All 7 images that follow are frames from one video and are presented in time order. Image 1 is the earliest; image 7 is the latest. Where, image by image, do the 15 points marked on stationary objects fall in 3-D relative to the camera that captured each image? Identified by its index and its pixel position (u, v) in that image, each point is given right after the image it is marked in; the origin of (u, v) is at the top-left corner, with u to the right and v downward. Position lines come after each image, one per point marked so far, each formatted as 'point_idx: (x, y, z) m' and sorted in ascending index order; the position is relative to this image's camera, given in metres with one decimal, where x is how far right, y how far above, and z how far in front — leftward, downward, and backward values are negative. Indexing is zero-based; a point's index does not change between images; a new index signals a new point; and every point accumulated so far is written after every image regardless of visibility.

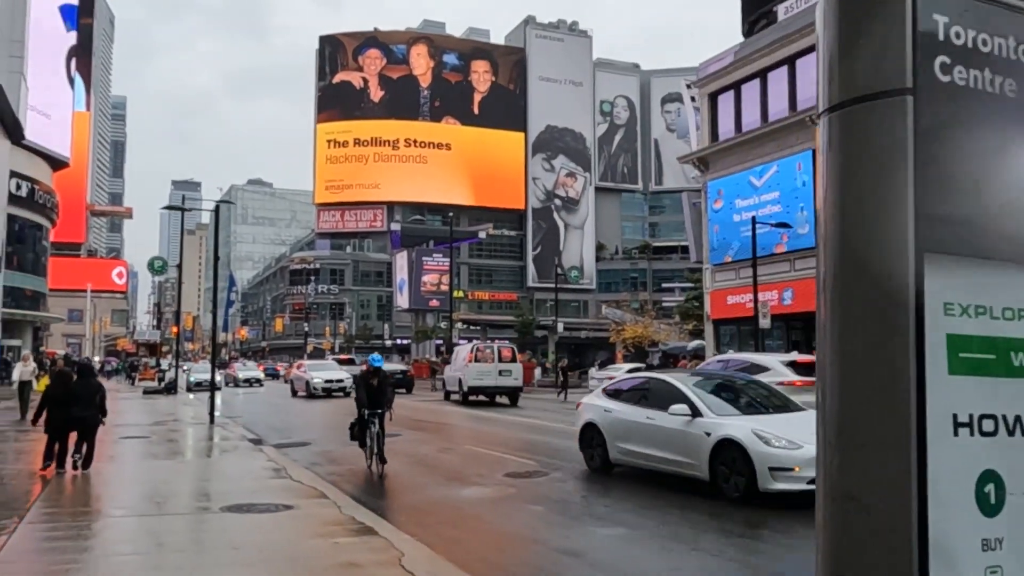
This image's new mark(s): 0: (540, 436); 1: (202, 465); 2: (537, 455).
0: (+0.6, -3.4, +19.8) m
1: (-5.2, -3.0, +14.6) m
2: (+0.4, -3.0, +15.4) m
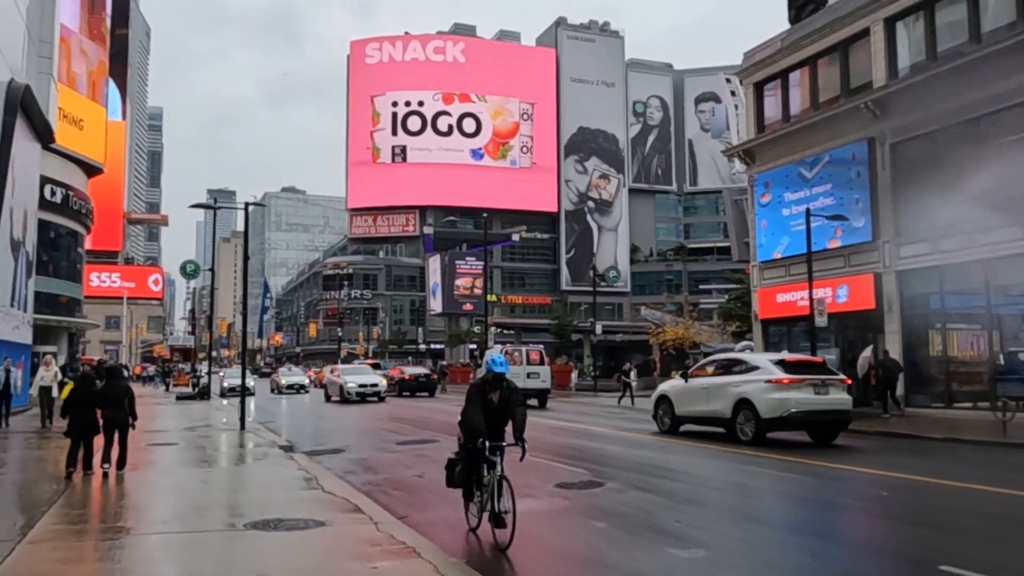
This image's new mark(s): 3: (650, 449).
0: (+1.5, -3.3, +18.7) m
1: (-4.4, -2.9, +13.7) m
2: (+1.2, -2.9, +14.3) m
3: (+2.6, -3.1, +16.6) m
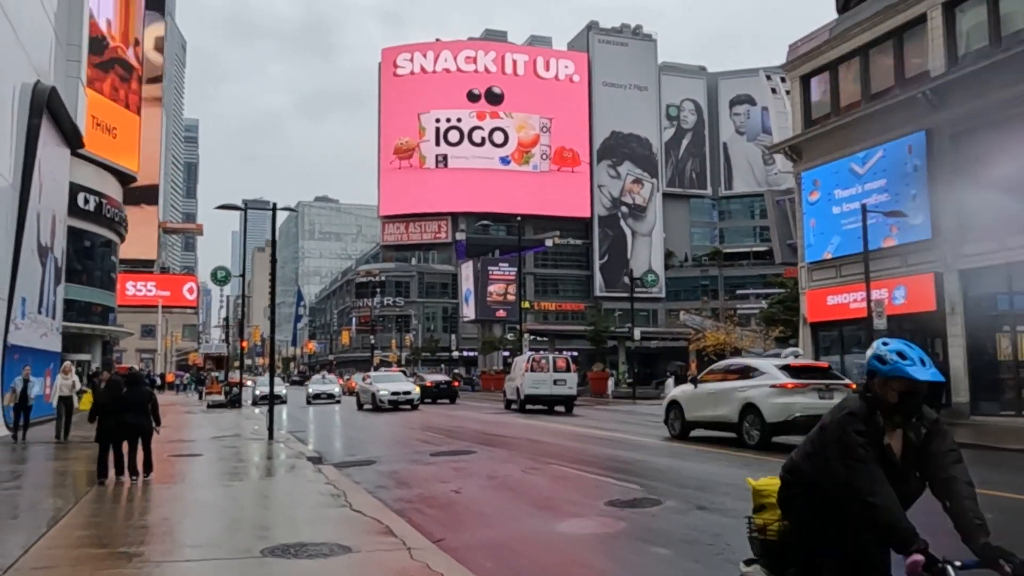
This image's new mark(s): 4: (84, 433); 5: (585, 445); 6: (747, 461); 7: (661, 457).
0: (+2.4, -3.3, +17.6) m
1: (-3.8, -2.9, +12.8) m
2: (+1.9, -2.9, +13.2) m
3: (+3.4, -3.1, +15.4) m
4: (-9.6, -3.2, +19.3) m
5: (+1.6, -3.5, +19.2) m
6: (+4.1, -3.1, +15.6) m
7: (+2.8, -3.2, +16.3) m
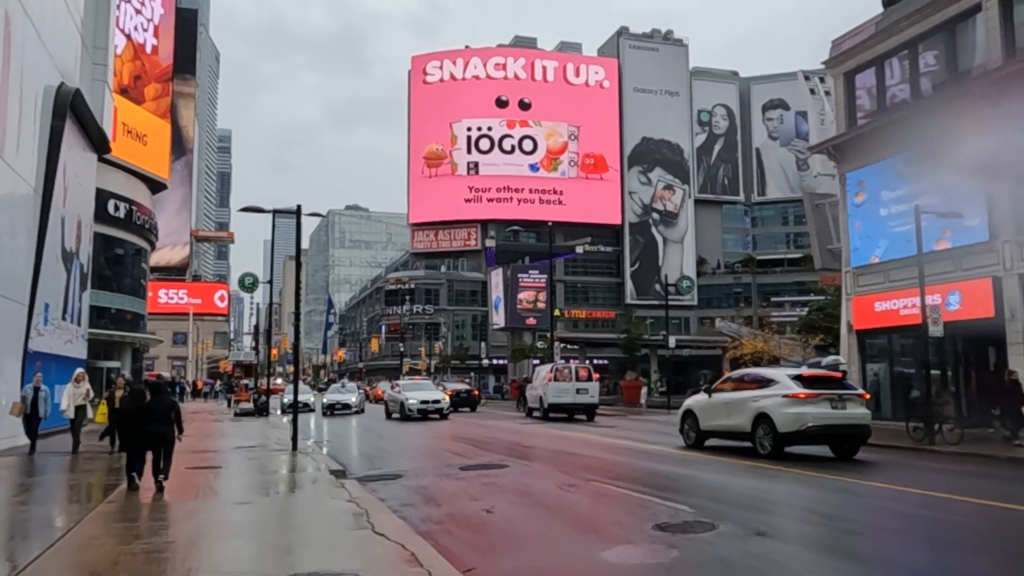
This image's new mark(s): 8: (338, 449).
0: (+3.0, -3.4, +16.6) m
1: (-3.3, -3.0, +12.0) m
2: (+2.4, -2.9, +12.2) m
3: (+4.0, -3.1, +14.4) m
4: (-8.9, -3.3, +18.7) m
5: (+2.3, -3.6, +18.3) m
6: (+4.7, -3.2, +14.5) m
7: (+3.4, -3.3, +15.3) m
8: (-4.0, -3.7, +19.7) m
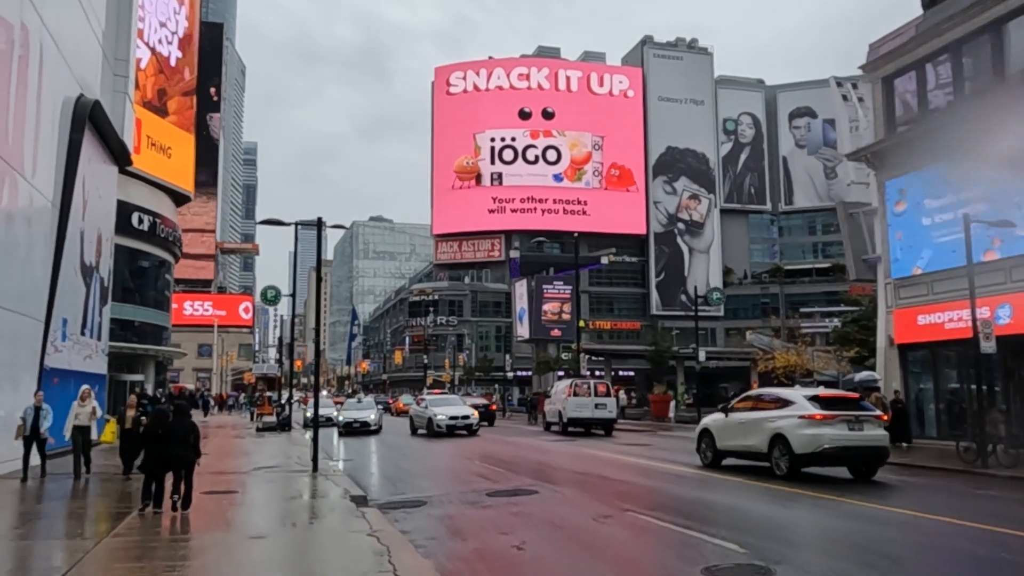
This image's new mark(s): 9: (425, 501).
0: (+3.5, -3.7, +15.7) m
1: (-2.9, -3.2, +11.2) m
2: (+2.8, -3.1, +11.3) m
3: (+4.4, -3.4, +13.4) m
4: (-8.3, -3.7, +18.2) m
5: (+2.9, -3.9, +17.4) m
6: (+5.2, -3.4, +13.6) m
7: (+3.9, -3.5, +14.4) m
8: (-3.3, -4.0, +19.0) m
9: (-1.4, -3.4, +14.1) m
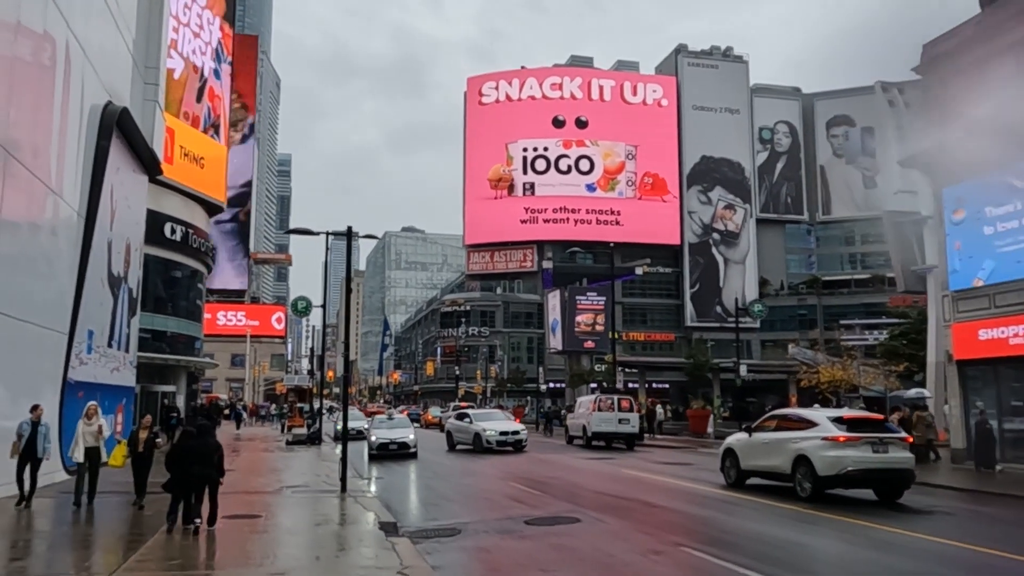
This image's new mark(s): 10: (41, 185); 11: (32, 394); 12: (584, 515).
0: (+4.2, -3.9, +14.5) m
1: (-2.3, -3.4, +10.4) m
2: (+3.3, -3.3, +10.2) m
3: (+5.0, -3.6, +12.3) m
4: (-7.5, -3.9, +17.5) m
5: (+3.6, -4.1, +16.3) m
6: (+5.8, -3.6, +12.4) m
7: (+4.5, -3.7, +13.2) m
8: (-2.6, -4.3, +18.1) m
9: (-0.8, -3.6, +13.1) m
10: (-10.4, +2.3, +19.3) m
11: (-10.5, -2.3, +18.9) m
12: (+1.2, -3.7, +14.0) m
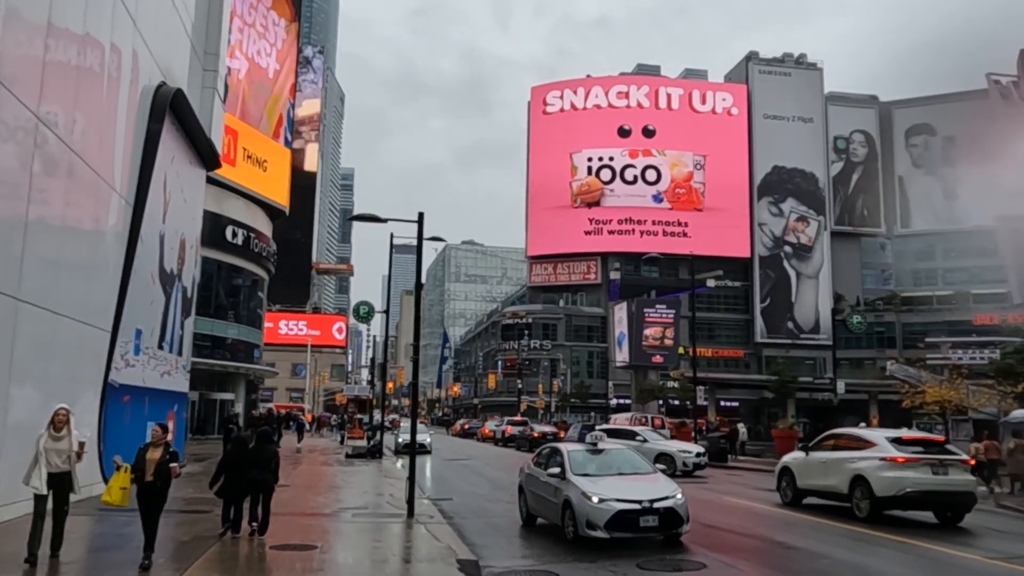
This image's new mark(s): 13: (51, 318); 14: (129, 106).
0: (+5.6, -3.8, +11.7) m
1: (-1.2, -3.1, +8.0) m
2: (+4.4, -3.1, +7.4) m
3: (+6.3, -3.5, +9.4) m
4: (-5.9, -3.8, +15.4) m
5: (+5.1, -4.1, +13.4) m
6: (+7.1, -3.5, +9.4) m
7: (+5.9, -3.6, +10.4) m
8: (-0.9, -4.2, +15.7) m
9: (+0.6, -3.5, +10.6) m
10: (-8.6, +2.4, +17.5) m
11: (-8.7, -2.2, +17.1) m
12: (+2.6, -3.5, +11.4) m
13: (-8.5, -0.5, +15.9) m
14: (-8.8, +4.2, +19.9) m
